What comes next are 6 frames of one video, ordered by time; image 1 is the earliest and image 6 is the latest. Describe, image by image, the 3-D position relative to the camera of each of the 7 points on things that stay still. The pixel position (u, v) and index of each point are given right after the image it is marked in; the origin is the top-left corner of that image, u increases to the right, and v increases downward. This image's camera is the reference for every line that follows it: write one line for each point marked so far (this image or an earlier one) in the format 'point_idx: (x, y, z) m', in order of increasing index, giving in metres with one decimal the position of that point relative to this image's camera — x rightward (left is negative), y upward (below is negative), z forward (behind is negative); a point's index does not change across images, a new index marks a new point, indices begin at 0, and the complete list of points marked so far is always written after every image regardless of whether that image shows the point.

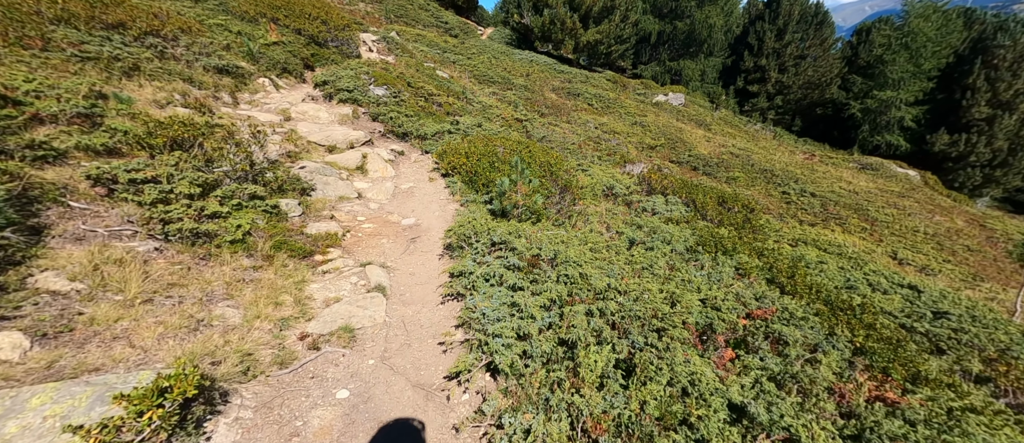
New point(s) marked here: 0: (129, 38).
0: (-9.8, +4.7, +9.5) m
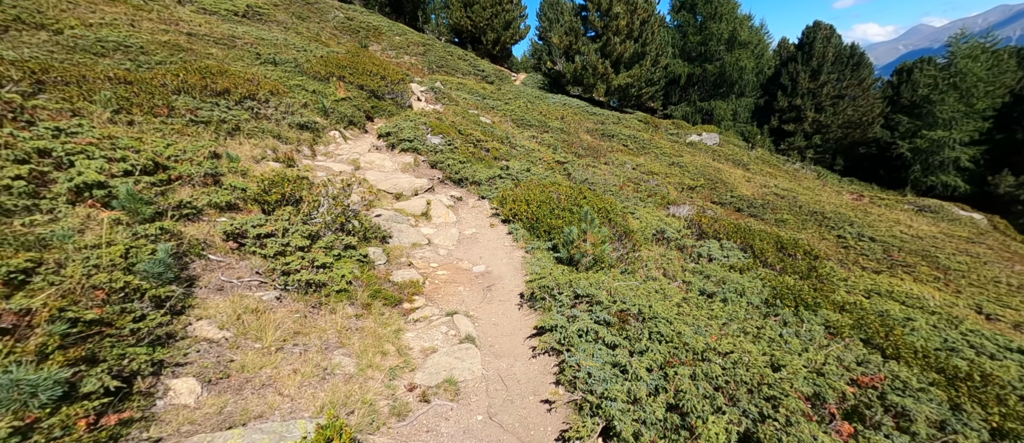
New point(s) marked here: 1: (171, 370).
0: (-8.2, +3.5, +10.8) m
1: (-3.1, -1.3, +3.3) m
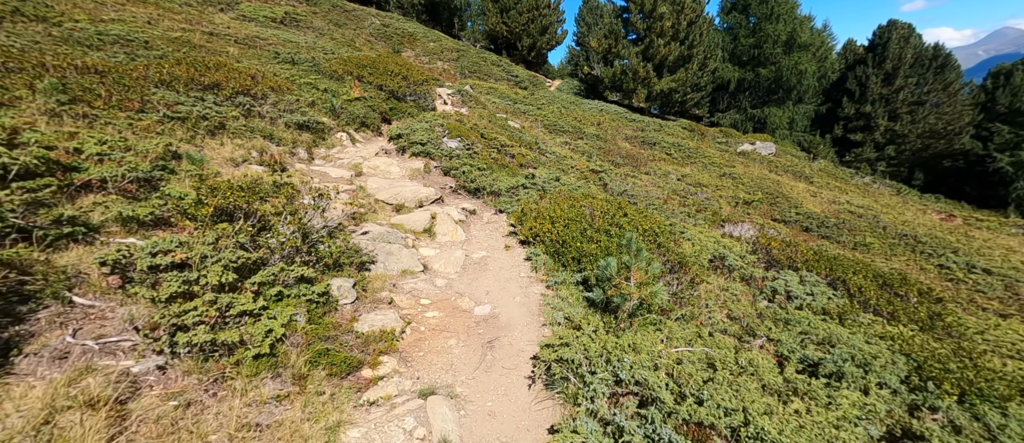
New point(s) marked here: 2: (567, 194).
0: (-7.6, +3.2, +9.6) m
1: (-3.2, -1.6, +1.7) m
2: (+1.6, +0.8, +10.9) m
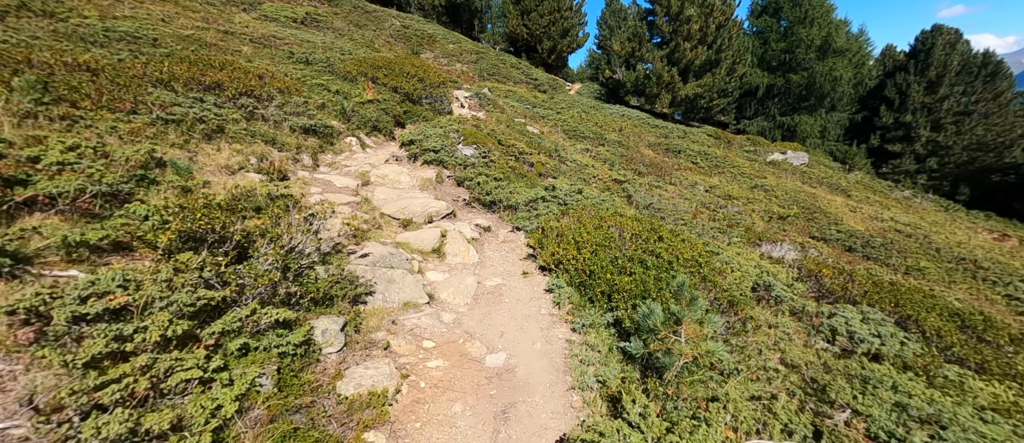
0: (-7.0, +3.0, +9.0) m
1: (-3.1, -1.9, +0.9) m
2: (+2.1, +0.3, +9.9) m
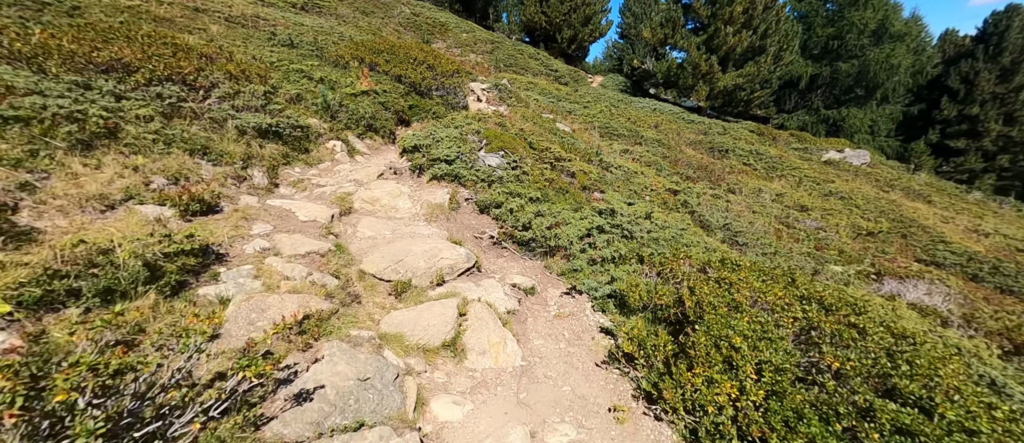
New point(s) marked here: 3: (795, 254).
0: (-6.1, +2.2, +6.0) m
1: (-2.6, -2.8, -2.2) m
2: (+3.0, -0.5, +6.6) m
3: (+8.0, -1.0, +10.0) m
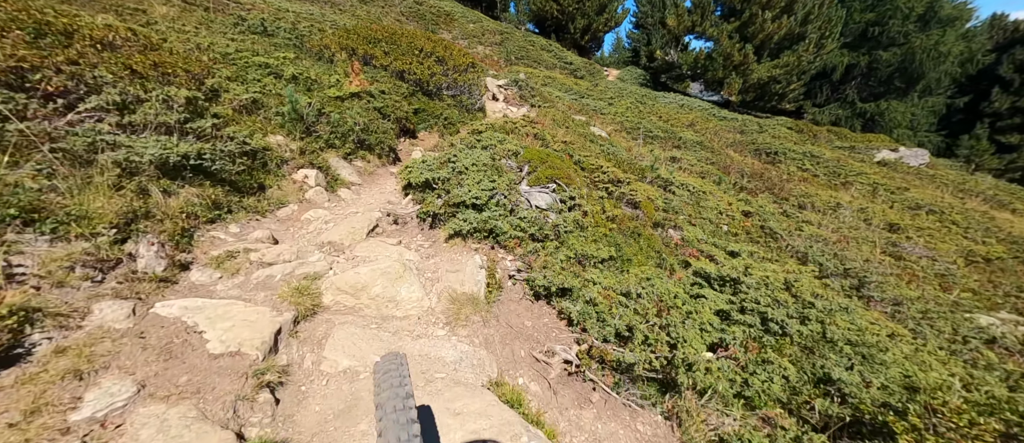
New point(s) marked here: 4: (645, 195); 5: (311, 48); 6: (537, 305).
0: (-5.3, +1.1, +3.1) m
1: (-1.8, -4.0, -5.1) m
2: (+3.9, -1.6, +3.6) m
3: (+8.9, -2.0, +7.0) m
4: (+2.9, +0.5, +7.5) m
5: (-5.3, +4.6, +9.6) m
6: (+0.3, -0.9, +4.2) m
